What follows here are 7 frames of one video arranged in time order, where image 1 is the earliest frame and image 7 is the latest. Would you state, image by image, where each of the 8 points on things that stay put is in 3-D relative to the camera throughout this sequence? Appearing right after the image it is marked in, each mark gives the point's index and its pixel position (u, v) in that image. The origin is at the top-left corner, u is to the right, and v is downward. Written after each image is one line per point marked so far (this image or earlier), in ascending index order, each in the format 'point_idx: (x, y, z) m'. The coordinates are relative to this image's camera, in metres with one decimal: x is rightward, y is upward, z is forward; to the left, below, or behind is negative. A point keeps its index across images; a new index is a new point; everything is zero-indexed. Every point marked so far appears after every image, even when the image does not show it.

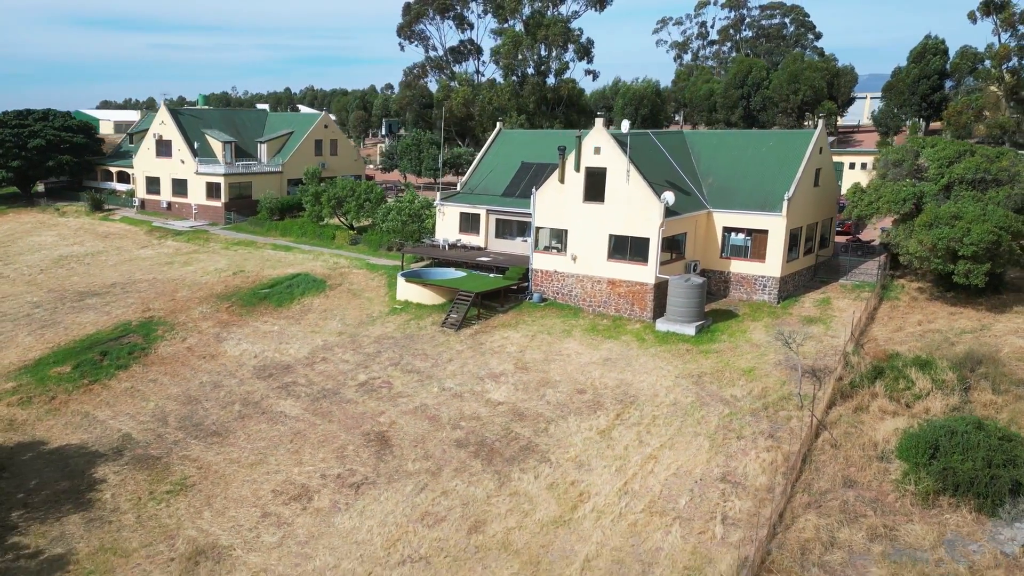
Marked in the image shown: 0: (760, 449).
0: (+5.2, -3.3, +18.0) m
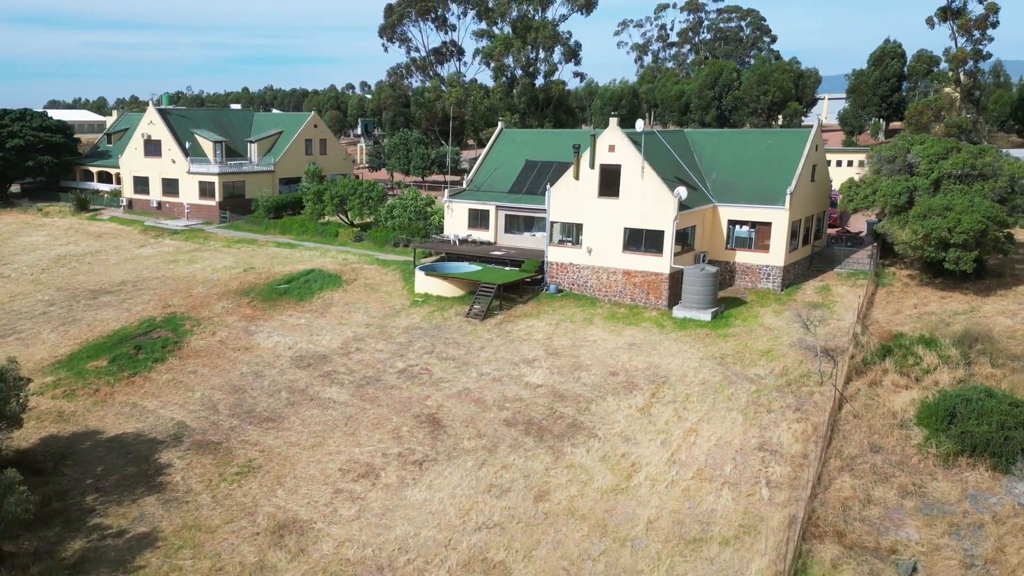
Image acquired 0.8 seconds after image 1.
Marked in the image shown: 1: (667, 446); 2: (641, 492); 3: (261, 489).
0: (+6.3, -3.0, +19.6) m
1: (+3.4, -3.4, +19.0) m
2: (+2.6, -4.0, +17.5) m
3: (-5.2, -4.2, +18.4) m
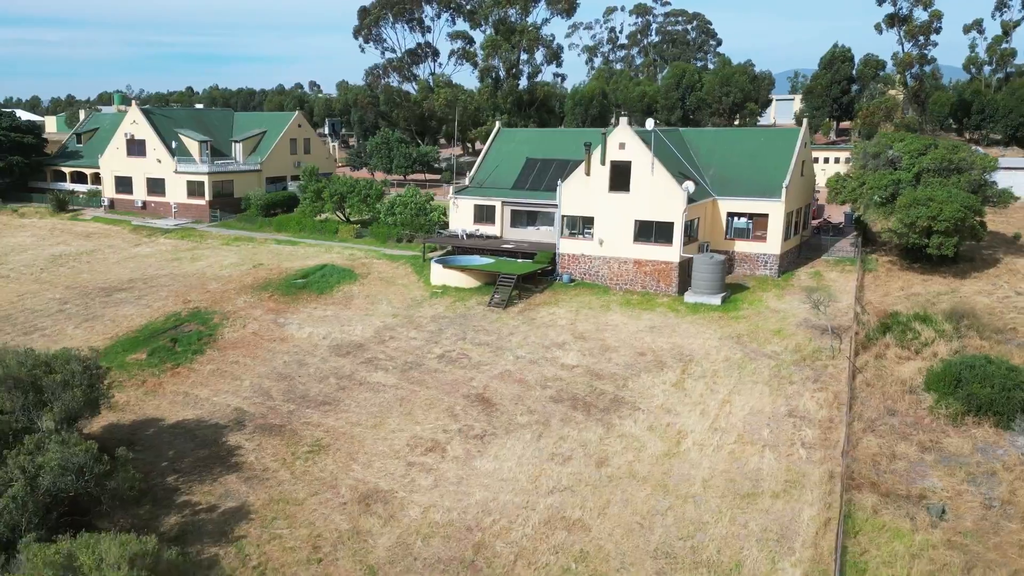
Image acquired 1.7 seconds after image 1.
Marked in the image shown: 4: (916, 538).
0: (+7.5, -2.5, +21.8) m
1: (+4.7, -3.0, +20.9) m
2: (+4.0, -3.7, +19.4) m
3: (-3.9, -3.9, +19.7) m
4: (+7.5, -4.6, +16.4) m
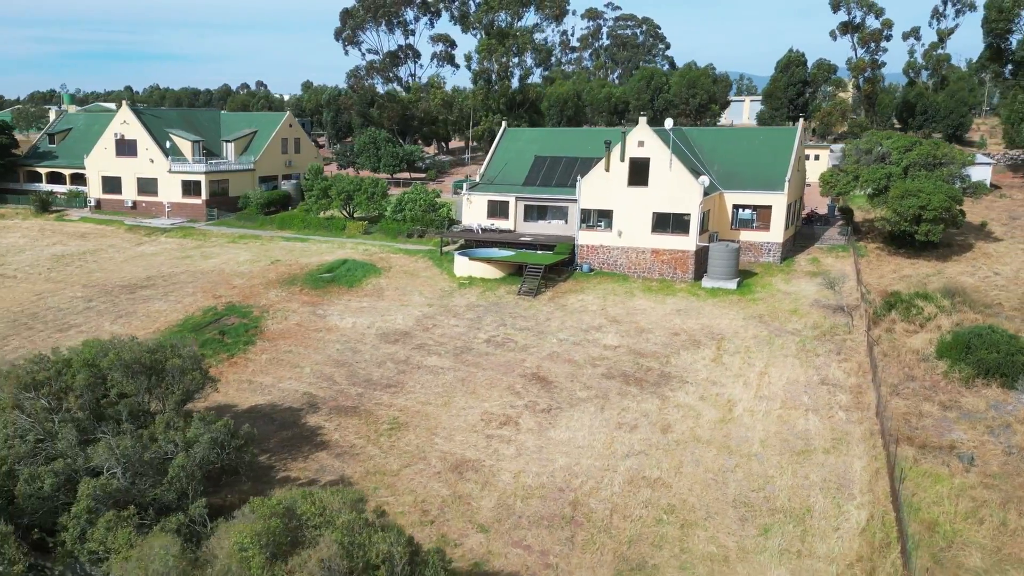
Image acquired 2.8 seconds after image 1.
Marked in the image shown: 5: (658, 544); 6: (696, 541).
0: (+8.9, -2.0, +24.1) m
1: (+6.2, -2.6, +23.1) m
2: (+5.6, -3.2, +21.5) m
3: (-2.2, -3.6, +21.1) m
4: (+9.4, -4.1, +18.8) m
5: (+2.9, -5.0, +17.1) m
6: (+3.6, -4.9, +17.2) m
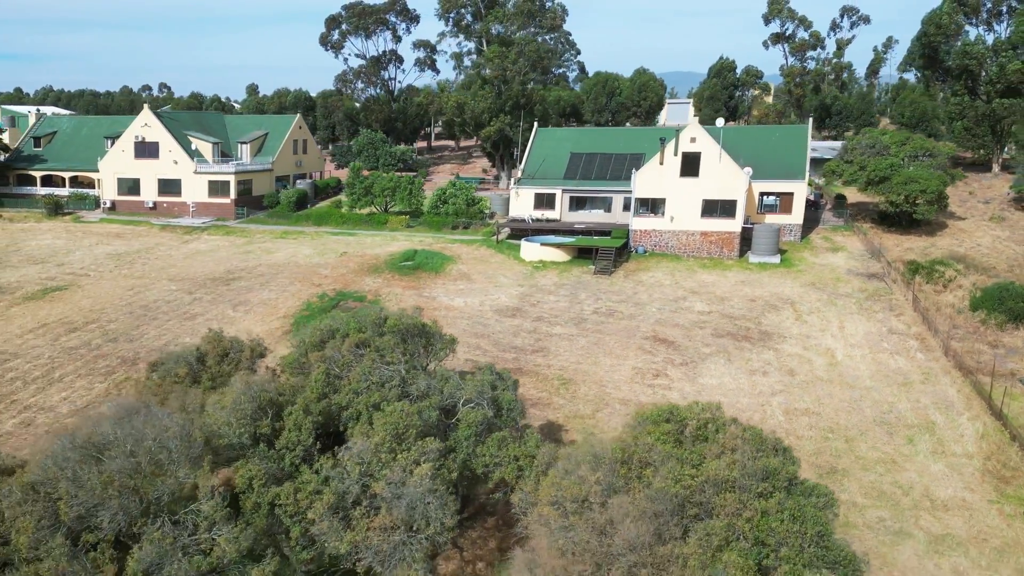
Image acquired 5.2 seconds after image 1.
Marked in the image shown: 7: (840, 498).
0: (+12.8, -1.0, +29.4) m
1: (+10.3, -1.6, +28.0) m
2: (+10.0, -2.2, +26.3) m
3: (+2.3, -2.9, +24.7) m
4: (+14.2, -3.0, +24.2) m
5: (+7.9, -4.1, +21.6) m
6: (+8.7, -4.0, +21.8) m
7: (+7.3, -4.7, +19.6) m
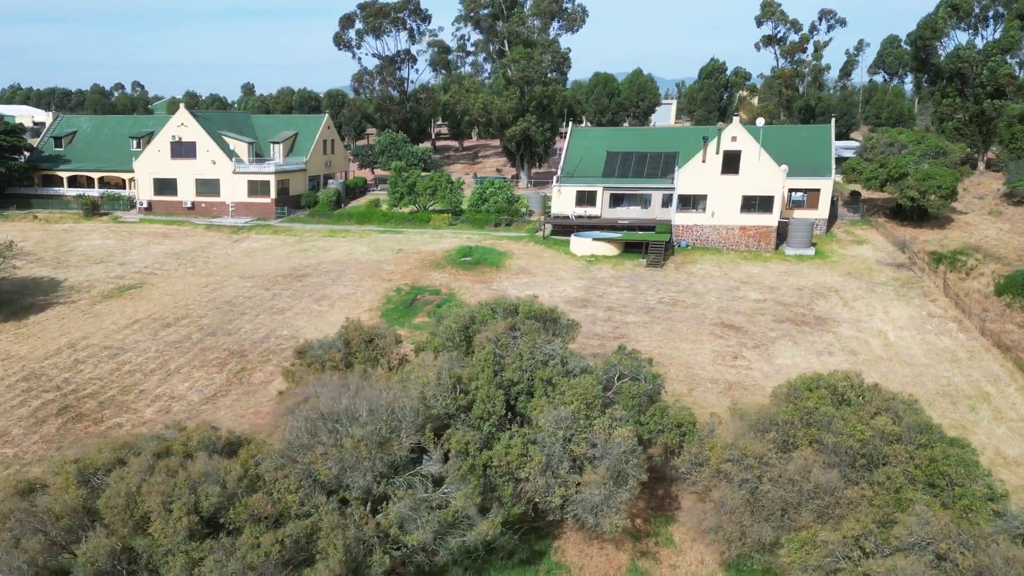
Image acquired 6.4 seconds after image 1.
0: (+15.4, -0.5, +32.4) m
1: (+13.0, -1.2, +30.8) m
2: (+12.8, -1.8, +29.1) m
3: (+5.3, -2.6, +27.1) m
4: (+17.1, -2.5, +27.2) m
5: (+11.1, -3.7, +24.2) m
6: (+11.8, -3.6, +24.5) m
7: (+10.6, -4.3, +22.3) m
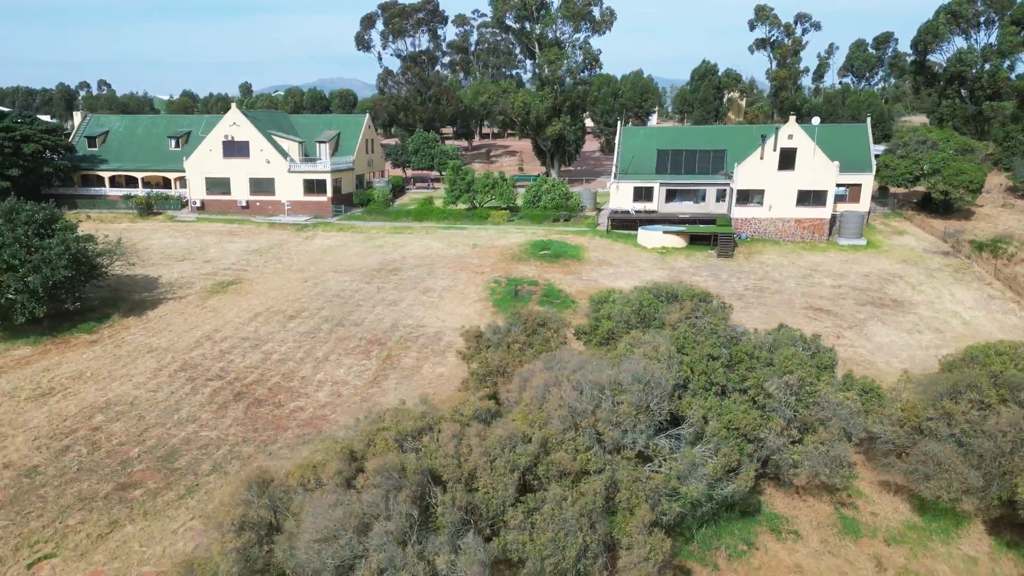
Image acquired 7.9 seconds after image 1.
0: (+19.3, +0.1, +35.6) m
1: (+17.0, -0.6, +33.9) m
2: (+17.0, -1.3, +32.2) m
3: (+9.6, -2.1, +29.6) m
4: (+21.4, -1.9, +30.6) m
5: (+15.6, -3.1, +27.2) m
6: (+16.3, -3.0, +27.5) m
7: (+15.2, -3.8, +25.2) m
